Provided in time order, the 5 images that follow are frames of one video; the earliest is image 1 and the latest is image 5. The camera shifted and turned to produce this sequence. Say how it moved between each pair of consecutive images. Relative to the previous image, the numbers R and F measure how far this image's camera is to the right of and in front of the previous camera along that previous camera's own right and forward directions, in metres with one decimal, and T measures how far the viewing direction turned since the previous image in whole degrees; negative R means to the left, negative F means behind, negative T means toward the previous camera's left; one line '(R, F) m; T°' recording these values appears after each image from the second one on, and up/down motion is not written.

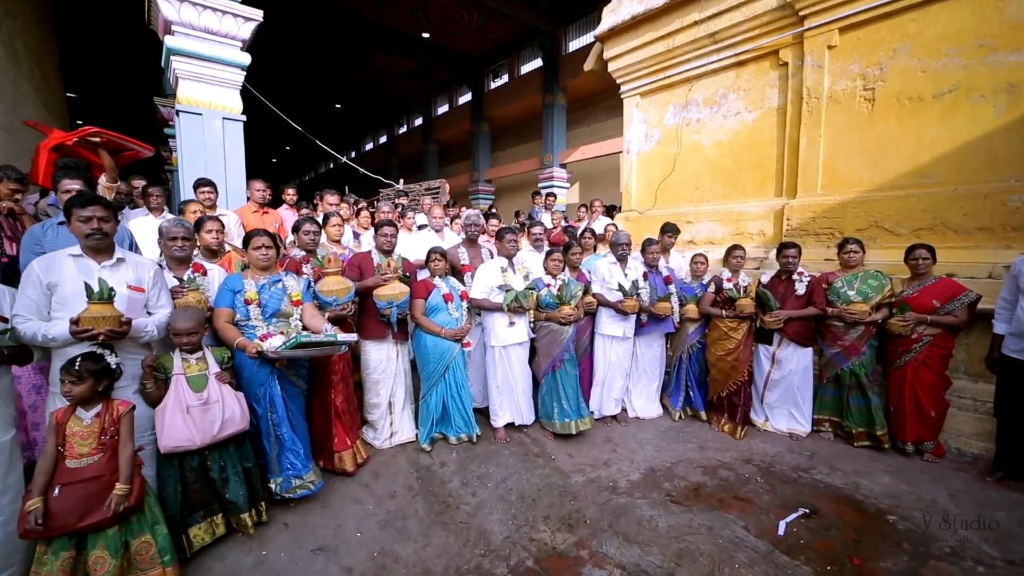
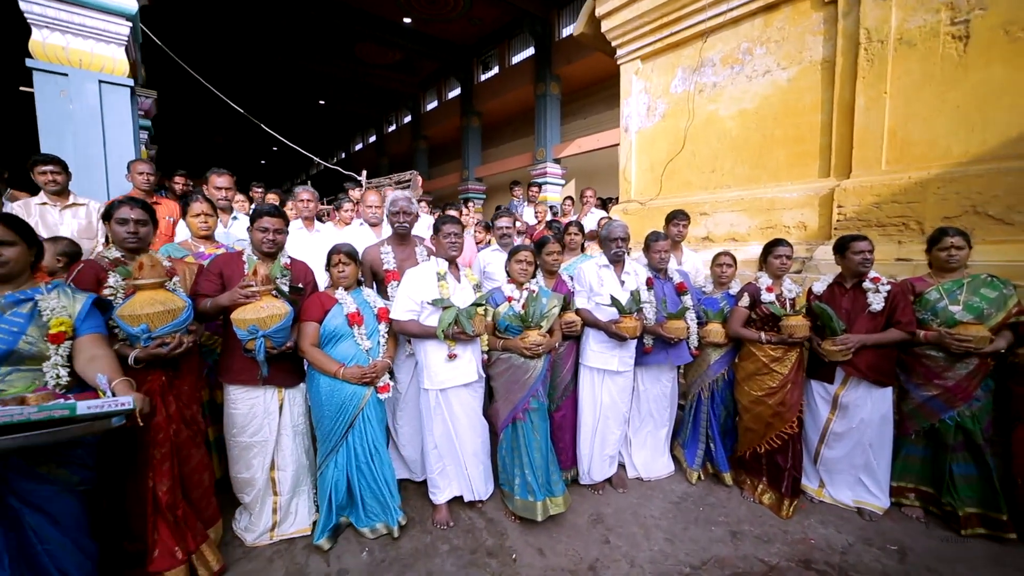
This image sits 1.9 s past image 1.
(+0.4, +1.2) m; 0°
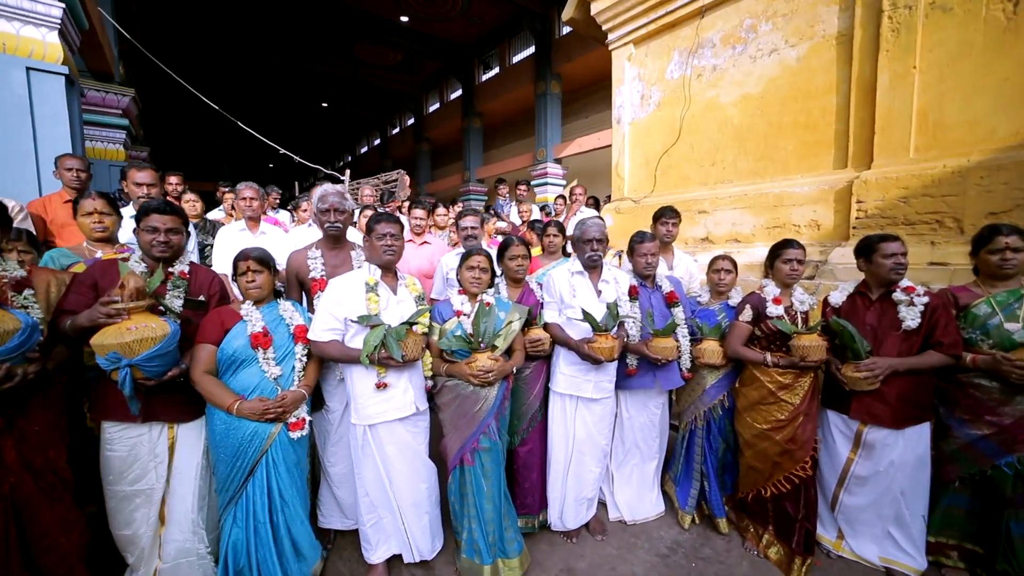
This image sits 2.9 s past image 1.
(+0.4, +0.5) m; -1°
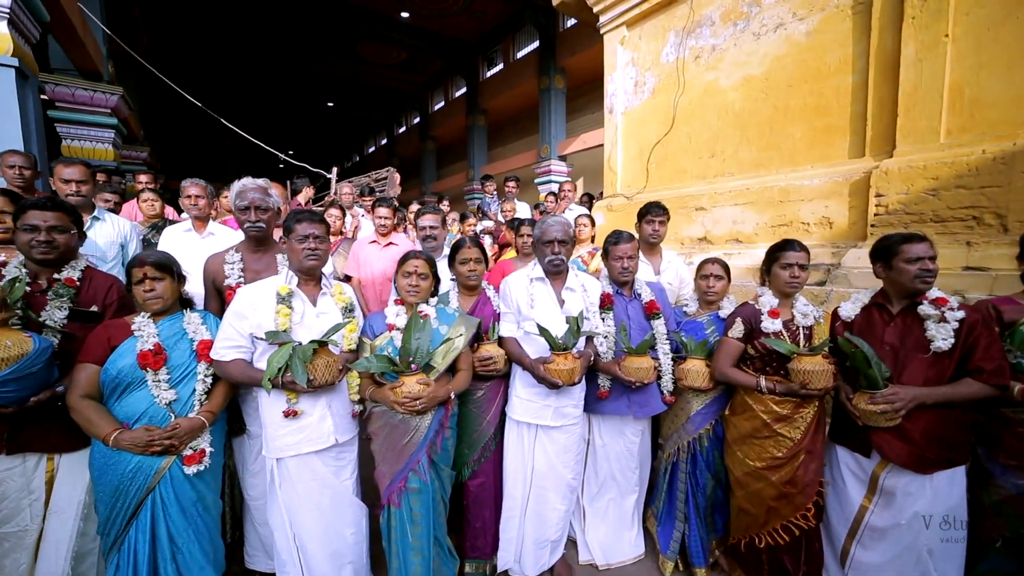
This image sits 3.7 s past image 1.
(+0.4, +0.4) m; -2°
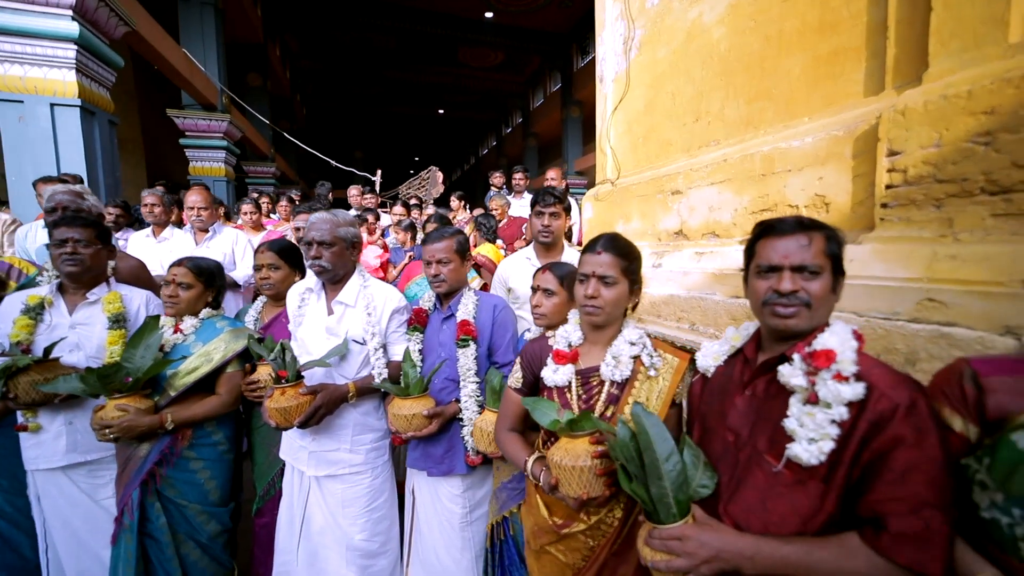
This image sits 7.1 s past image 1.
(+1.6, +0.8) m; -16°
